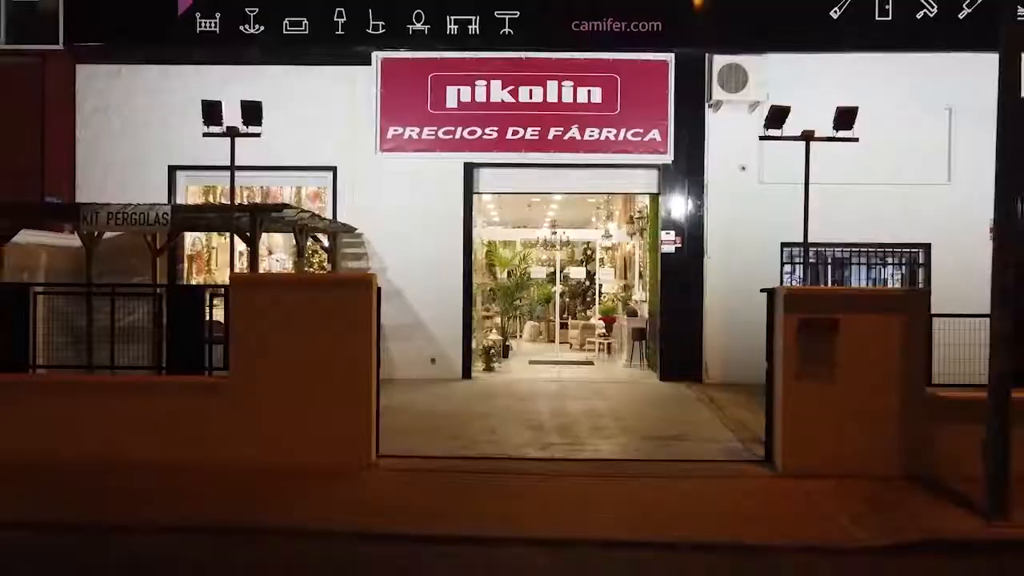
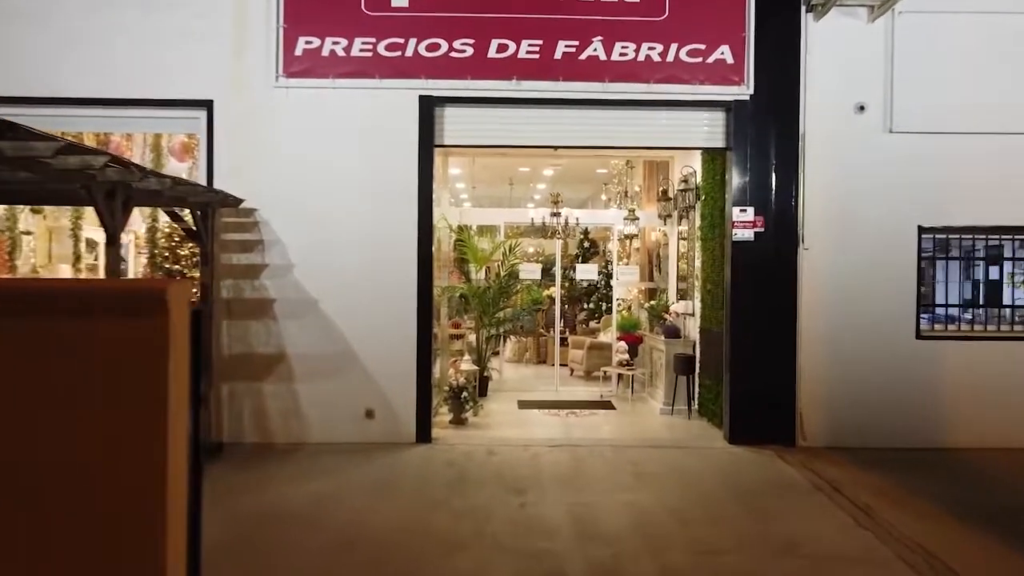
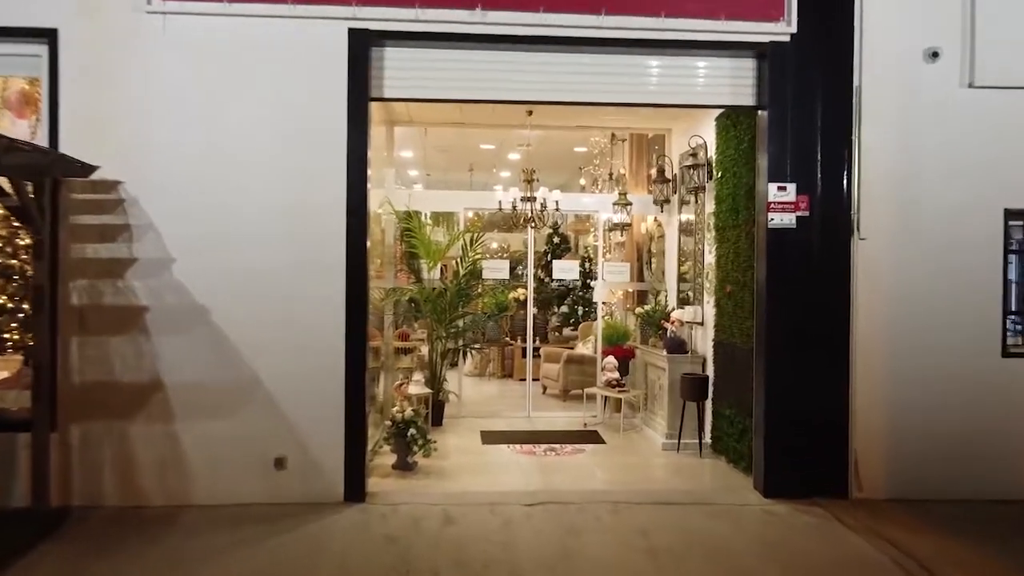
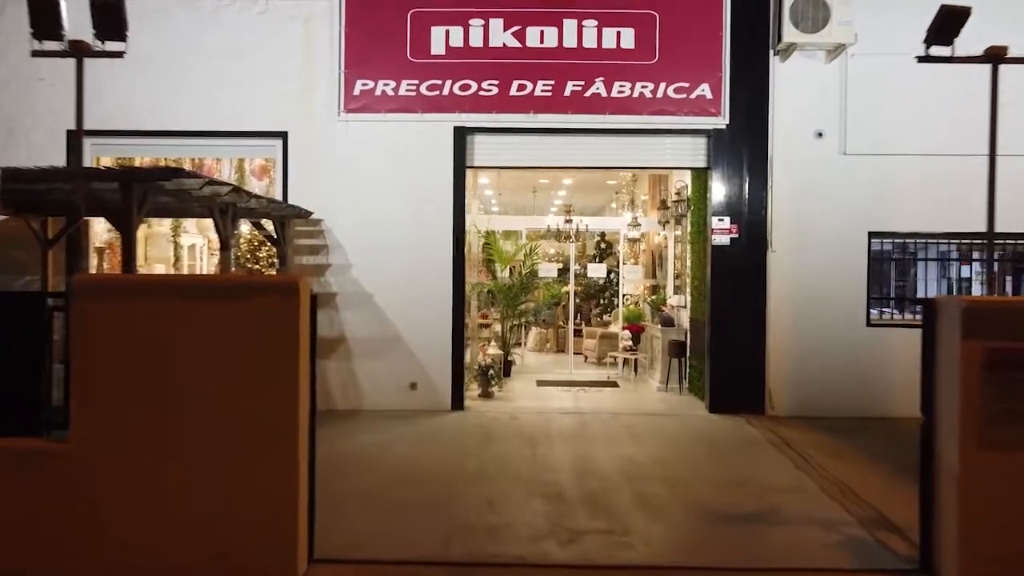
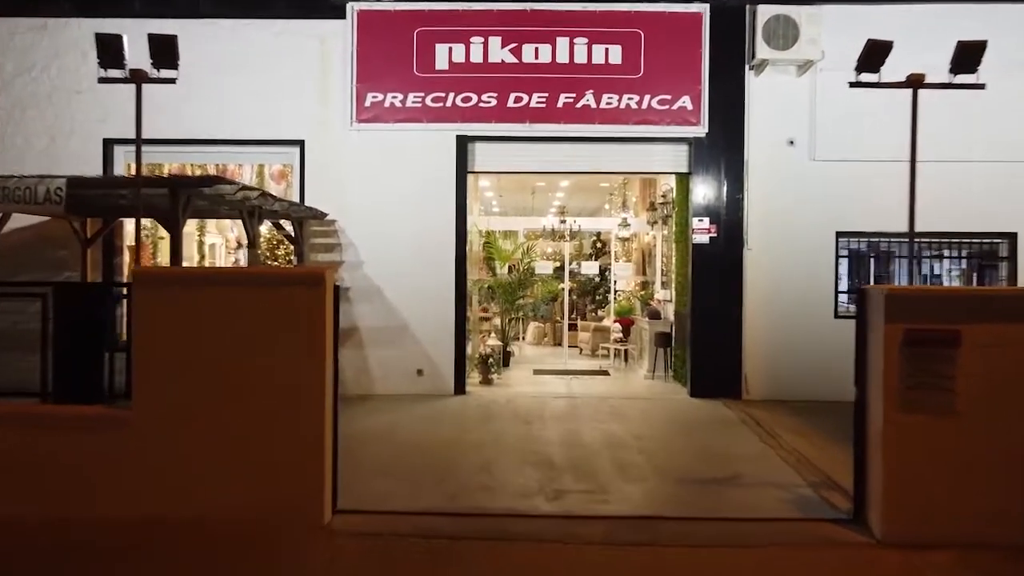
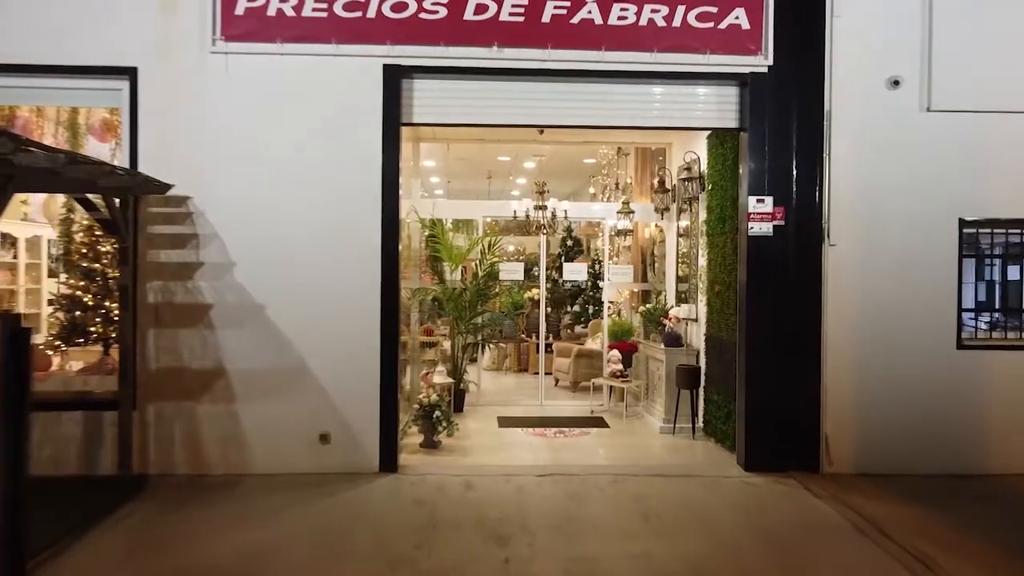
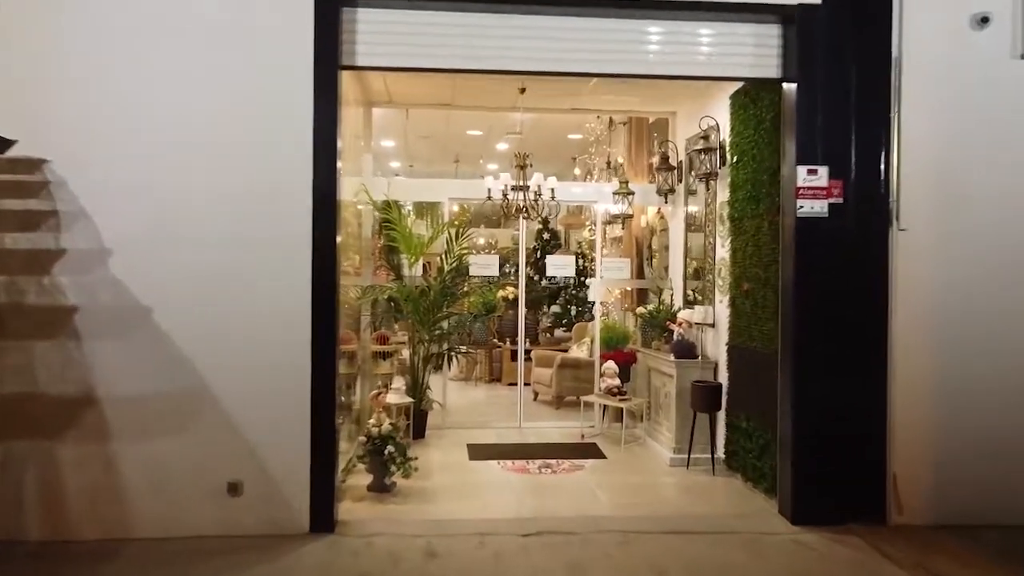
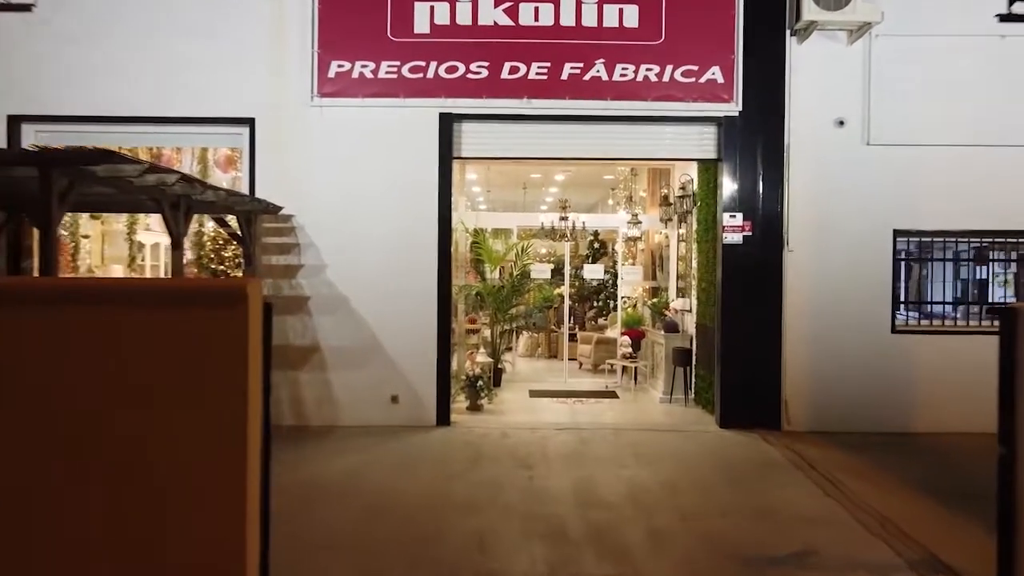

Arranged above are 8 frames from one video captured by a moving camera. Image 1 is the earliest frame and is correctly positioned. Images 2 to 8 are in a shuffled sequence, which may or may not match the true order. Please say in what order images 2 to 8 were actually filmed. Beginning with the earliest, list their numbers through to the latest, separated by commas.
5, 4, 8, 2, 6, 3, 7
